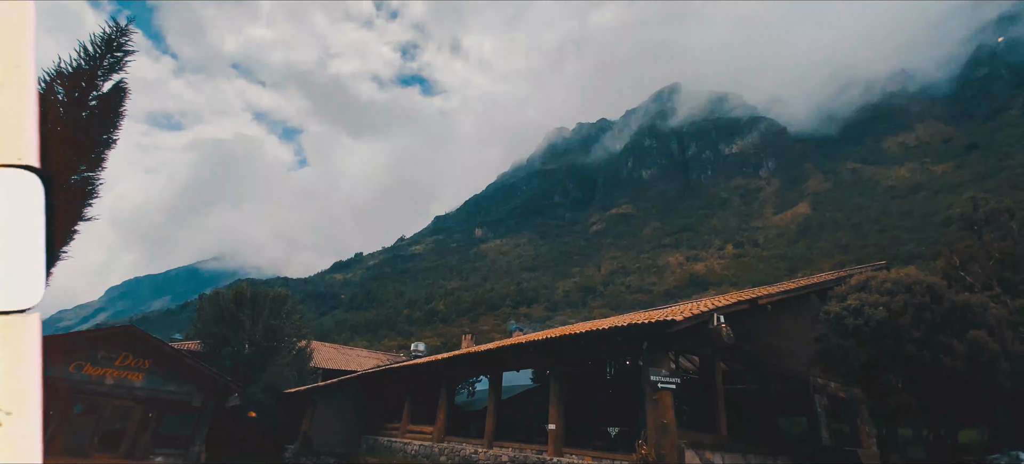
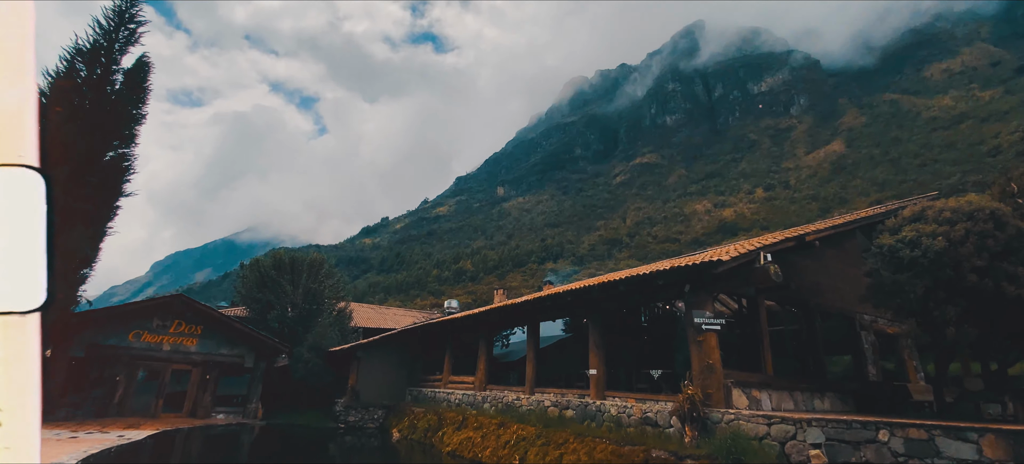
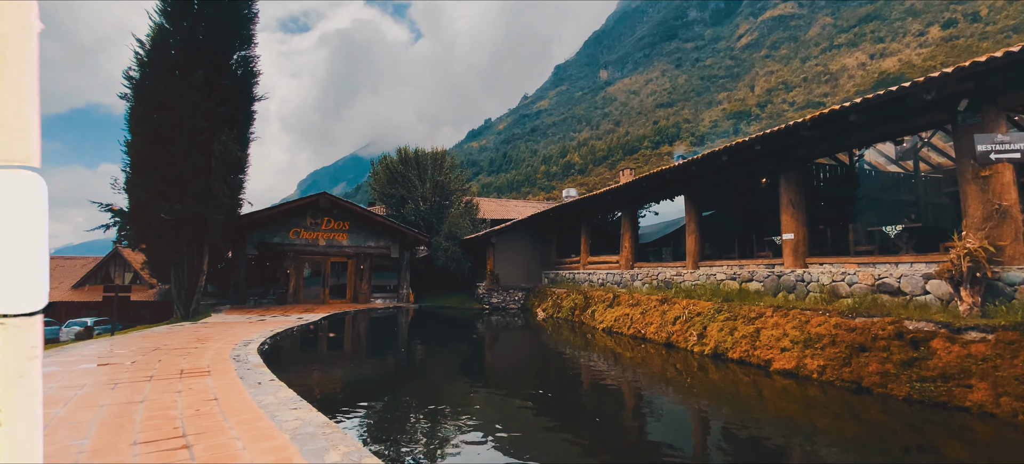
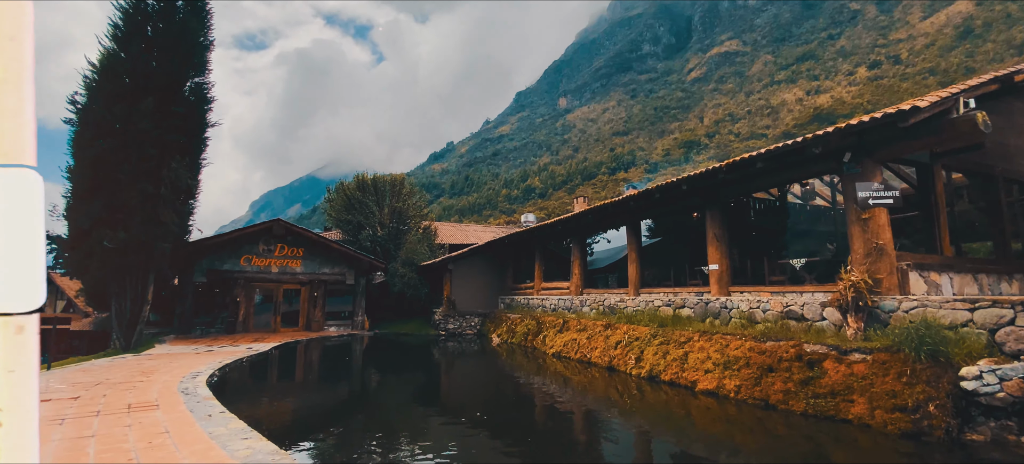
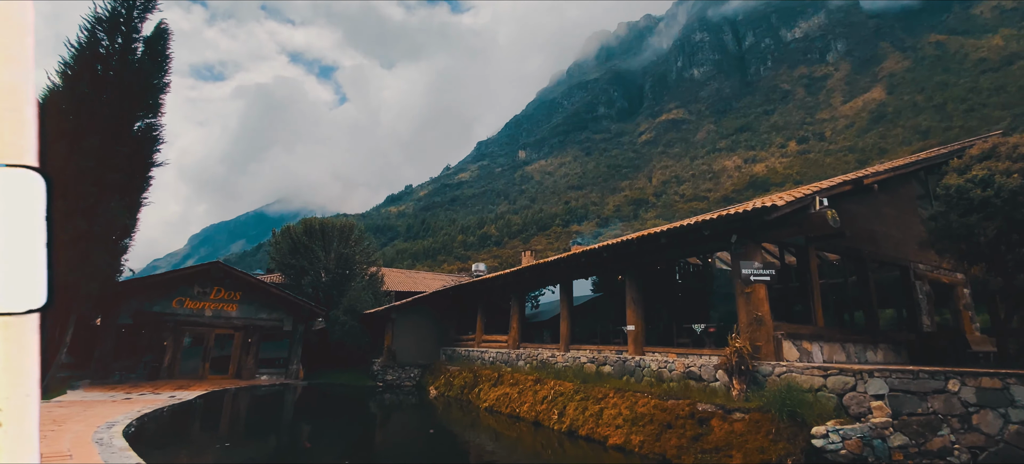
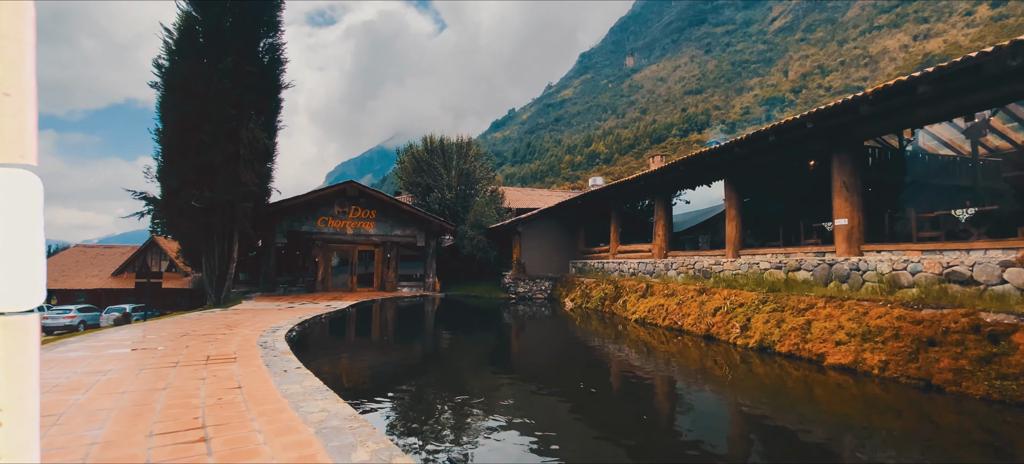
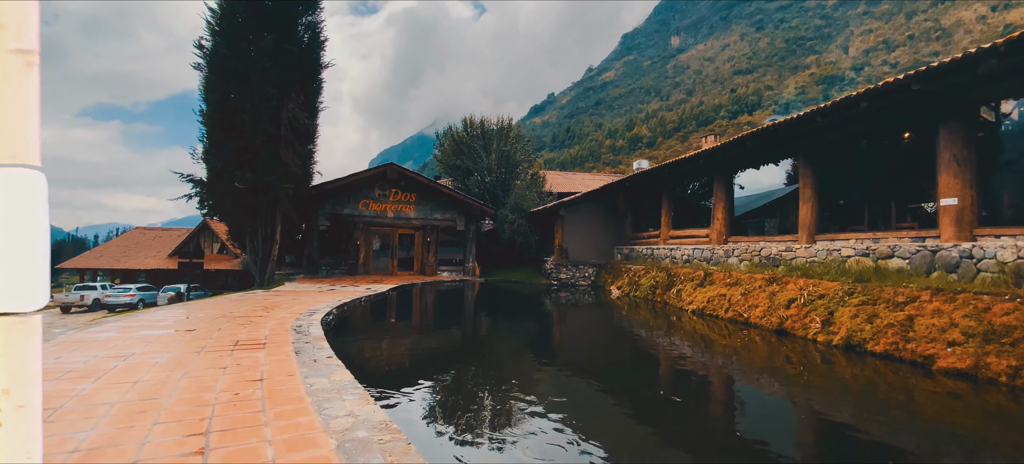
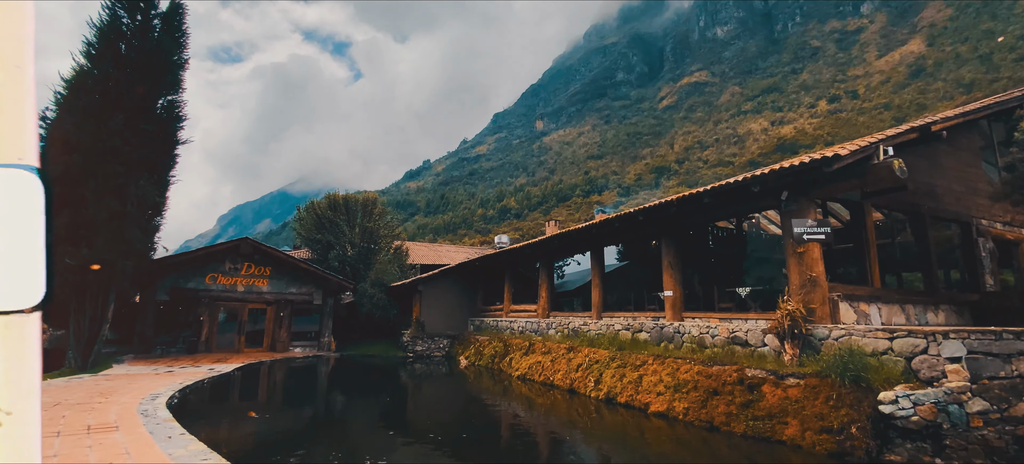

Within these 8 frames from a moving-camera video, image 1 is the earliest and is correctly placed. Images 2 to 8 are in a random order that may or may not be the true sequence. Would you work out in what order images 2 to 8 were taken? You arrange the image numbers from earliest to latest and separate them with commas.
2, 5, 8, 4, 3, 6, 7
